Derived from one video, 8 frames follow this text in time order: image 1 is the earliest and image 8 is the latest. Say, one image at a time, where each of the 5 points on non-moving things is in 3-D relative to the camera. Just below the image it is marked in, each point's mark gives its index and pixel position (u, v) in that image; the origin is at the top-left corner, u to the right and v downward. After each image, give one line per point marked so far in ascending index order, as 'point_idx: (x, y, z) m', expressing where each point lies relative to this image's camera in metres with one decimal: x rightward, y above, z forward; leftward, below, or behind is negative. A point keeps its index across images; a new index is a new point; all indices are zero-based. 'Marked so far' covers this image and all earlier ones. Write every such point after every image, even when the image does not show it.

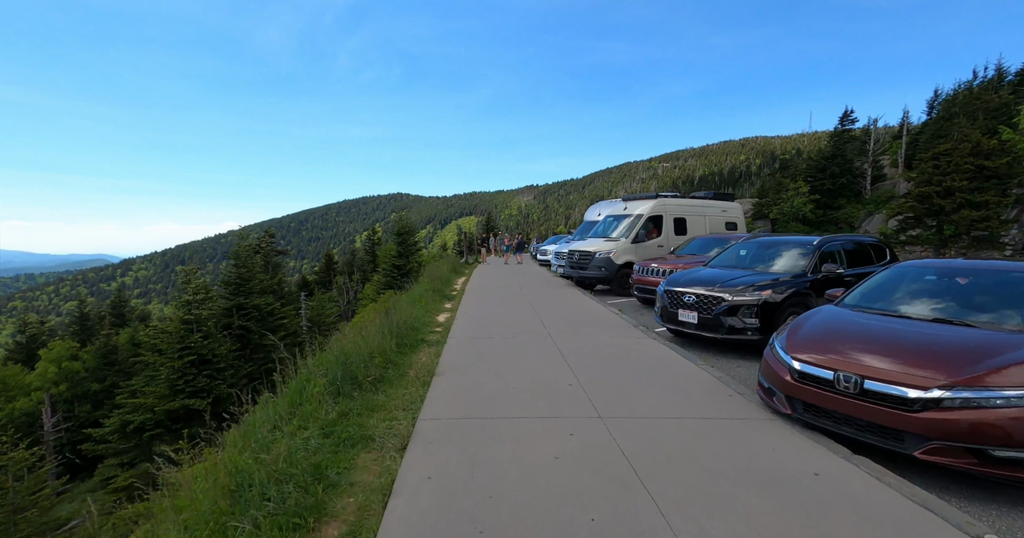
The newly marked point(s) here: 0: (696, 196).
0: (+5.7, +2.2, +13.0) m
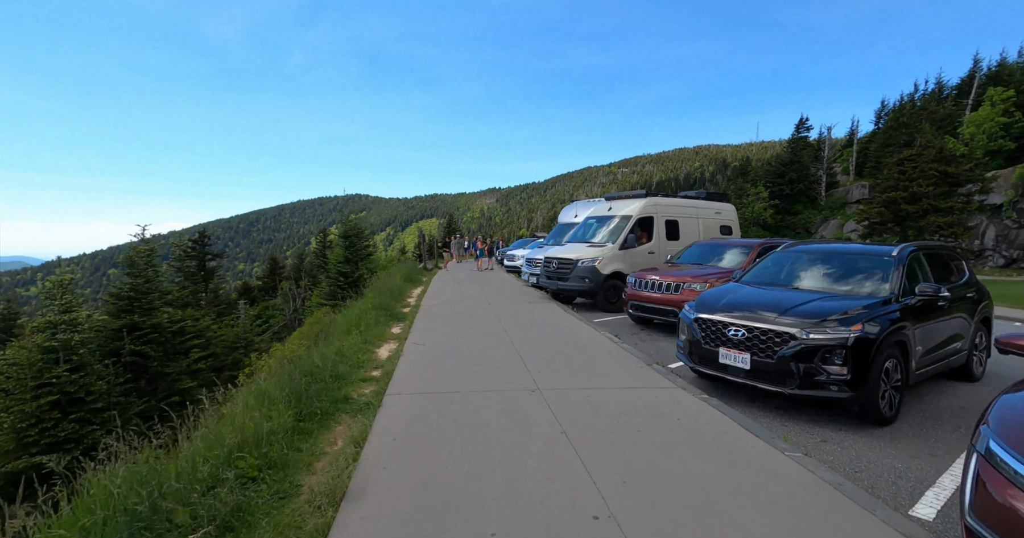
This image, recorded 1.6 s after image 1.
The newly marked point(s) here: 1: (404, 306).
0: (+4.8, +2.0, +11.5) m
1: (-2.8, -0.9, +10.7) m
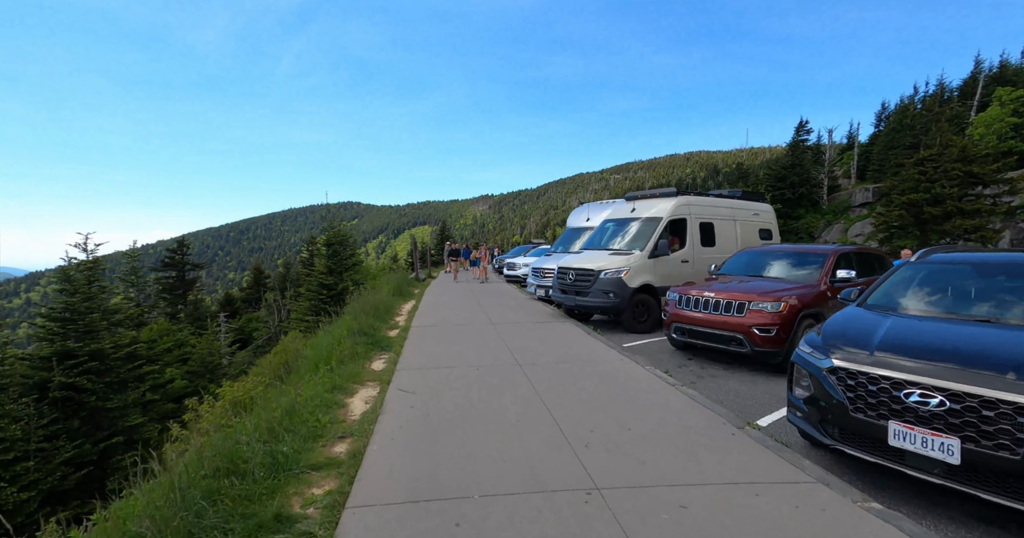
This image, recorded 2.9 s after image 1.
0: (+4.9, +1.7, +9.9) m
1: (-2.6, -1.2, +9.0) m
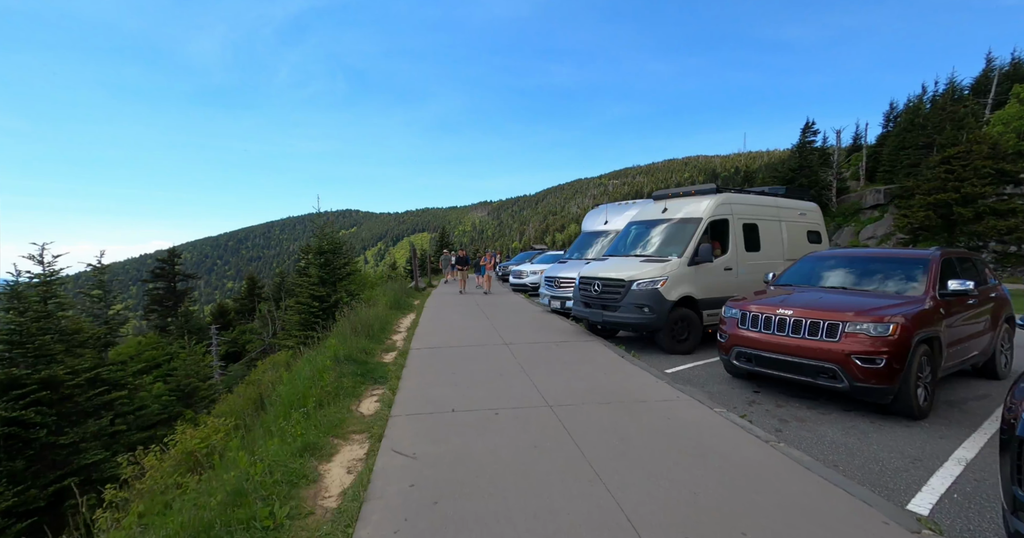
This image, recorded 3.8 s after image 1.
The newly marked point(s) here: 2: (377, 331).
0: (+5.2, +1.6, +8.7) m
1: (-2.3, -1.4, +7.7) m
2: (-2.7, -1.3, +8.5) m
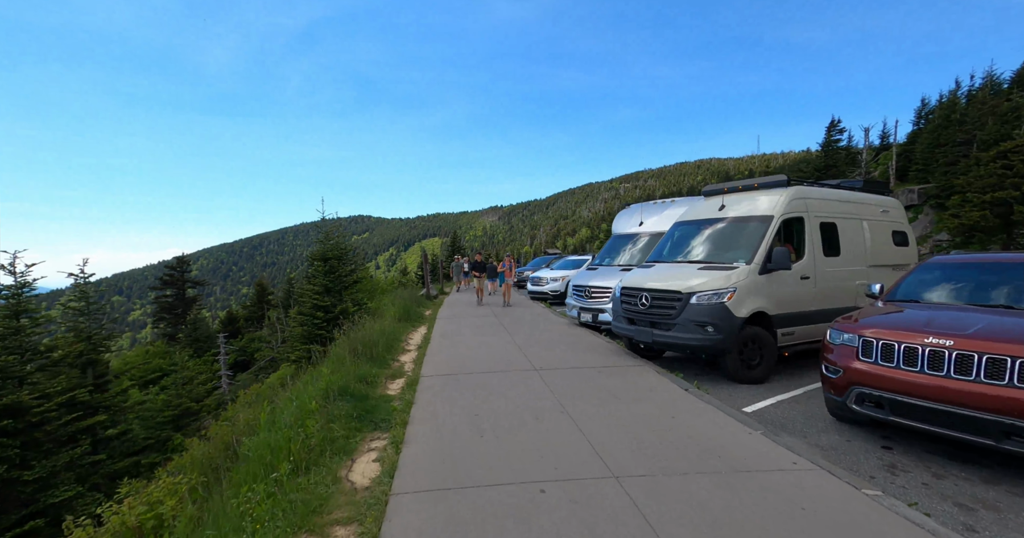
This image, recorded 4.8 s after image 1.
0: (+5.6, +1.4, +7.3) m
1: (-1.9, -1.6, +6.5) m
2: (-2.2, -1.4, +7.3) m
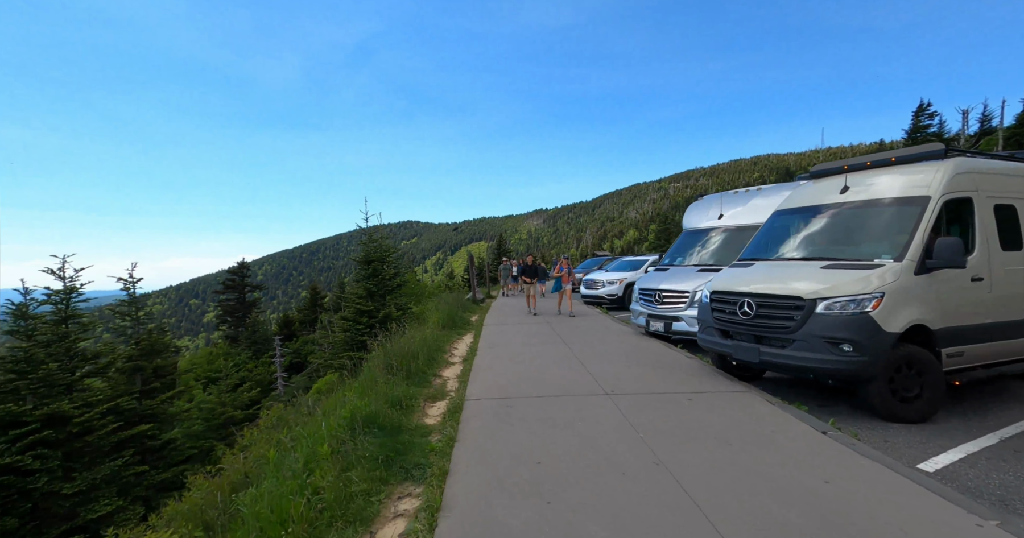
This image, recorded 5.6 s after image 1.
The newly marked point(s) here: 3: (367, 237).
0: (+6.5, +1.5, +5.5) m
1: (-1.1, -1.6, +5.5) m
2: (-1.4, -1.5, +6.4) m
3: (-5.9, +1.3, +17.7) m
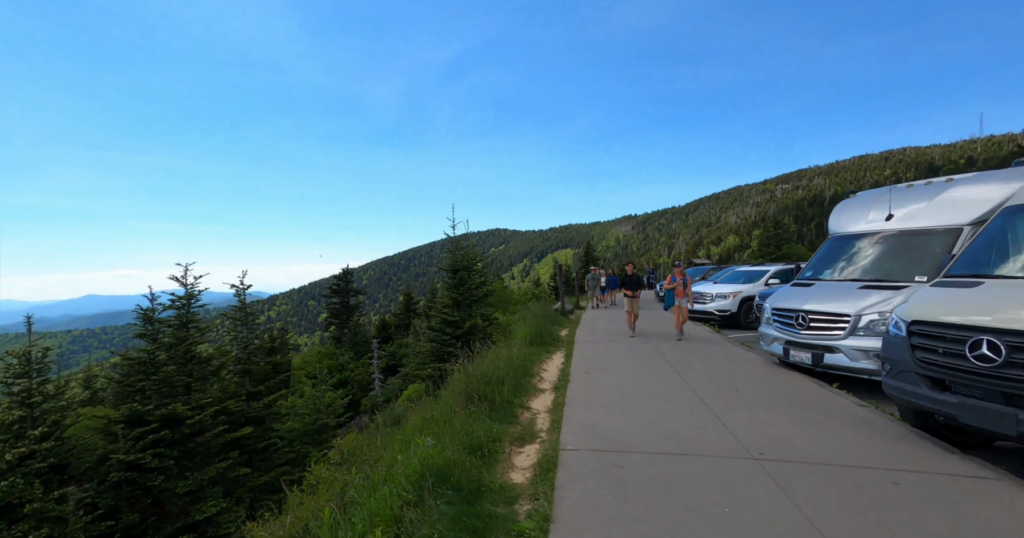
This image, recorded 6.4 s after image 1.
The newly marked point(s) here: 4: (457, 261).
0: (+7.5, +1.2, +3.2) m
1: (0.0, -1.8, +4.6) m
2: (-0.1, -1.6, +5.5) m
3: (-2.2, +1.0, +17.6) m
4: (-2.1, +0.3, +16.9) m
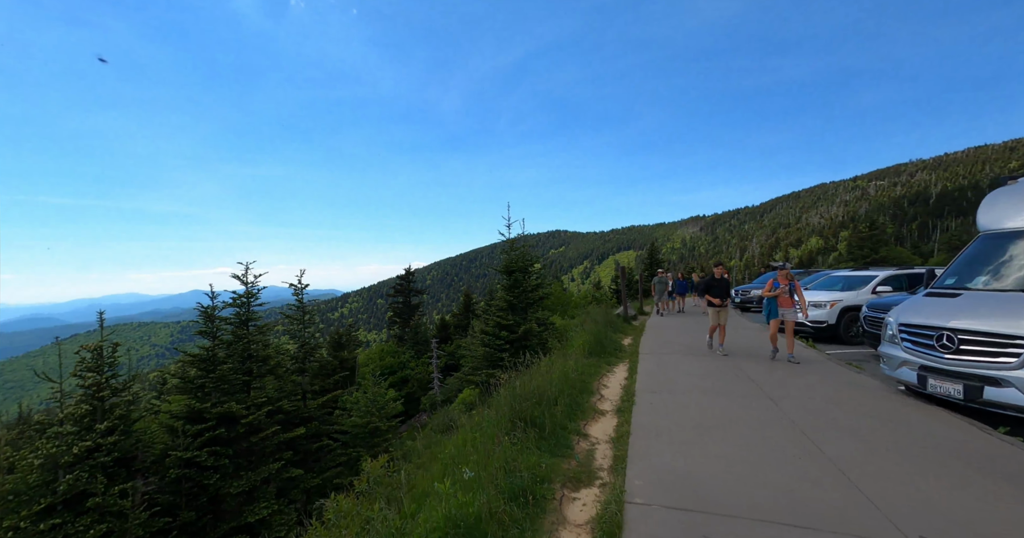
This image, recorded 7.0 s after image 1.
0: (+7.7, +1.2, +1.3) m
1: (+0.5, -1.8, +3.7) m
2: (+0.5, -1.6, +4.6) m
3: (+0.1, +0.9, +16.9) m
4: (+0.2, +0.2, +16.2) m
